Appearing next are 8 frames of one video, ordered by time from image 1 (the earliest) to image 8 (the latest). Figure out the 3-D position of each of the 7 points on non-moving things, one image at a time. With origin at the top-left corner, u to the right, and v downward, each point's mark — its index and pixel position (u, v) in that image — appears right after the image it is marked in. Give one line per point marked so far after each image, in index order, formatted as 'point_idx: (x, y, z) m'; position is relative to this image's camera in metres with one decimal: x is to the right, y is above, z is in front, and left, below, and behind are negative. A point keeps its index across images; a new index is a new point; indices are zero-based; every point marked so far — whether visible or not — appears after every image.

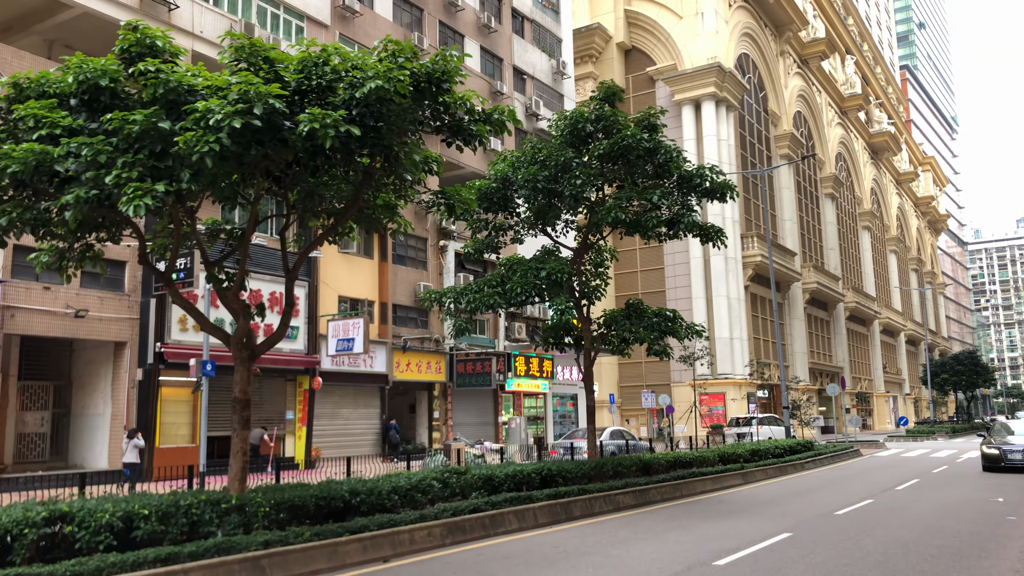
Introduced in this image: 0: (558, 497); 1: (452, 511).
0: (+0.7, -3.2, +13.1) m
1: (-0.8, -2.8, +10.9) m
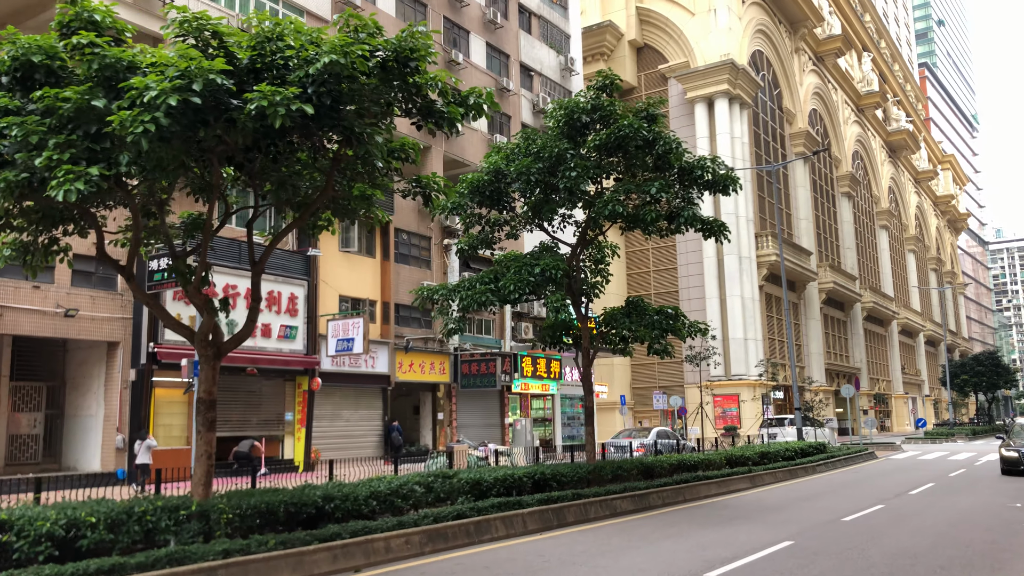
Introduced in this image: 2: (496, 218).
0: (+0.5, -3.1, +12.5) m
1: (-0.9, -2.8, +10.3) m
2: (-0.2, +1.3, +15.8) m
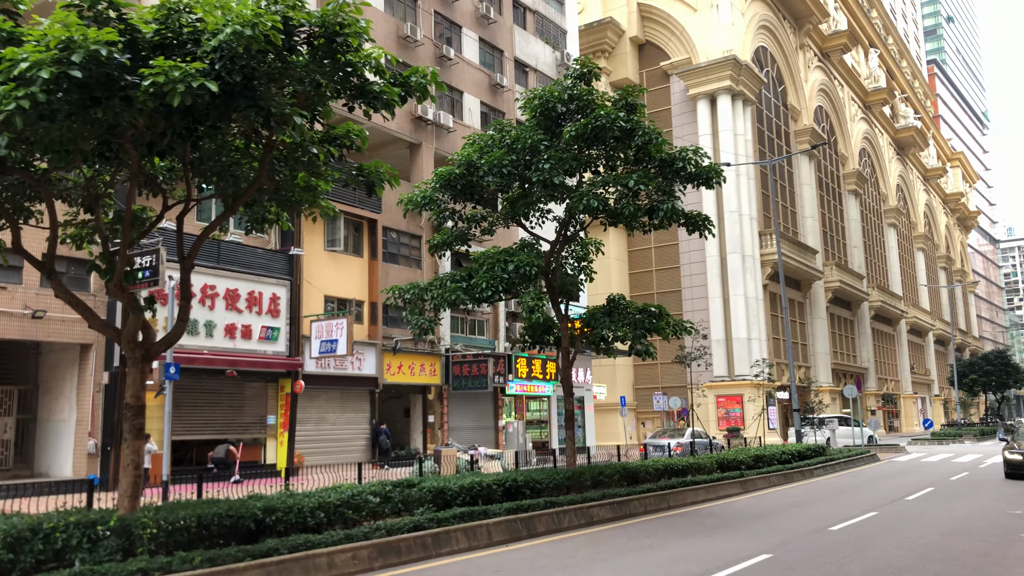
0: (+0.1, -3.1, +11.9) m
1: (-1.4, -2.7, +9.7) m
2: (-0.7, +1.3, +15.2) m
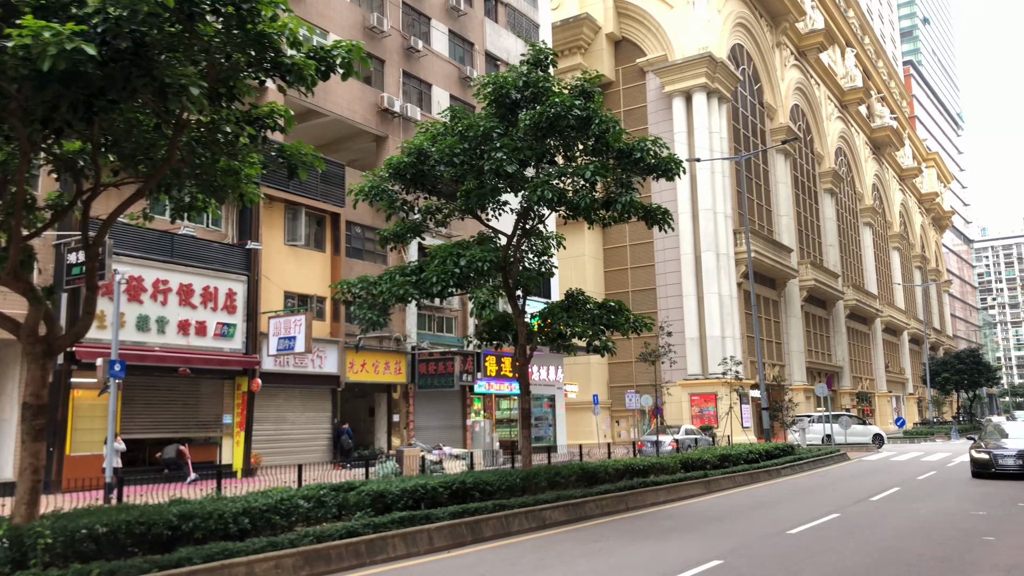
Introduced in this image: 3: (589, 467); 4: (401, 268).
0: (-0.6, -3.0, +11.3) m
1: (-2.1, -2.6, +9.2) m
2: (-1.4, +1.4, +14.7) m
3: (+1.4, -3.2, +15.6) m
4: (-1.8, +0.3, +13.7) m
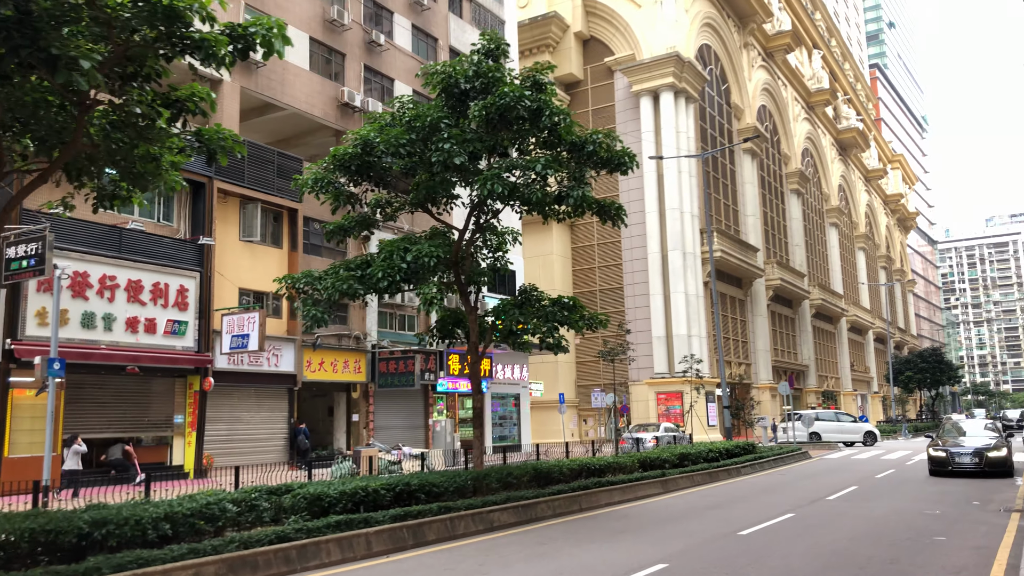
0: (-1.3, -2.9, +11.0) m
1: (-2.7, -2.6, +8.7) m
2: (-2.2, +1.5, +14.3) m
3: (+0.5, -3.2, +15.3) m
4: (-2.5, +0.4, +13.3) m
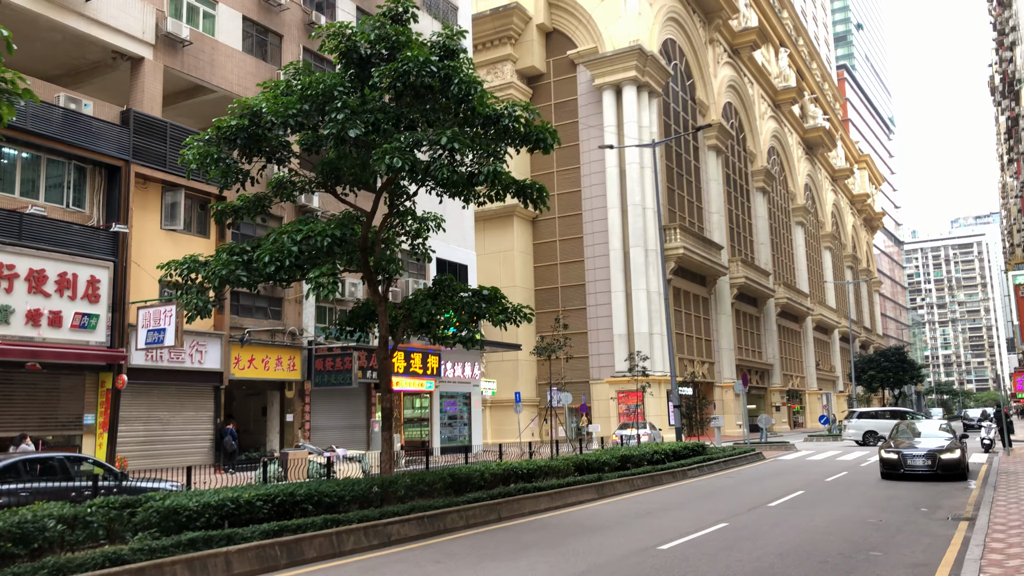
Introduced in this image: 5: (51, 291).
0: (-2.5, -2.7, +9.7) m
1: (-3.9, -2.4, +7.4) m
2: (-3.5, +1.7, +13.0) m
3: (-0.8, -3.0, +14.1) m
4: (-3.8, +0.6, +12.0) m
5: (-10.5, -0.1, +19.6) m
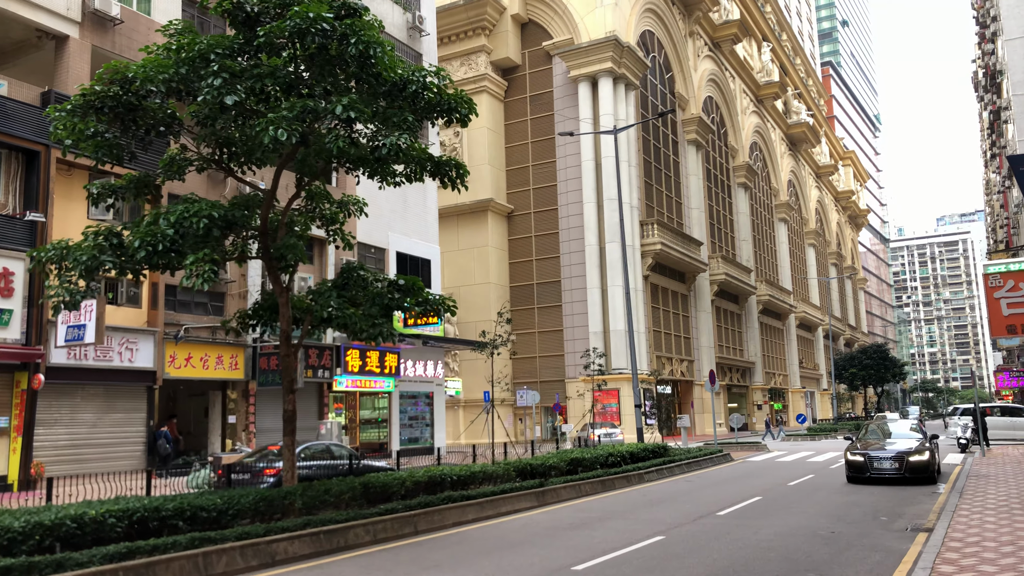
0: (-3.6, -2.6, +8.4) m
1: (-4.9, -2.3, +6.1) m
2: (-4.7, +1.8, +11.6) m
3: (-2.0, -2.9, +12.8) m
4: (-5.0, +0.7, +10.7) m
5: (-11.8, +0.1, +18.2) m
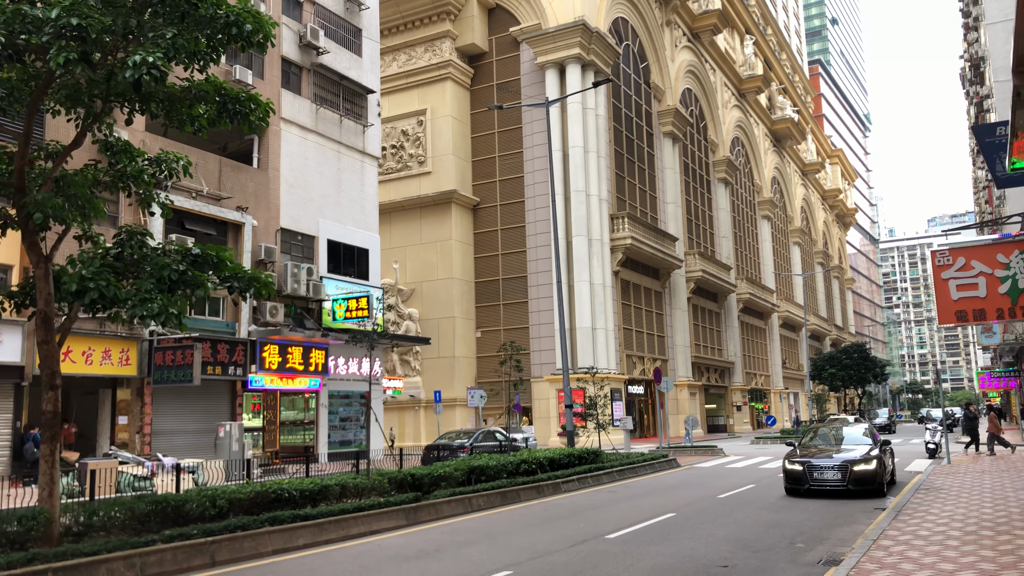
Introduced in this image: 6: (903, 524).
0: (-5.6, -2.3, +6.0) m
1: (-6.9, -1.9, +3.7) m
2: (-6.7, +2.1, +9.2) m
3: (-4.0, -2.5, +10.4) m
4: (-6.9, +1.1, +8.3) m
5: (-13.8, +0.5, +15.8) m
6: (+5.1, -3.1, +11.2) m
